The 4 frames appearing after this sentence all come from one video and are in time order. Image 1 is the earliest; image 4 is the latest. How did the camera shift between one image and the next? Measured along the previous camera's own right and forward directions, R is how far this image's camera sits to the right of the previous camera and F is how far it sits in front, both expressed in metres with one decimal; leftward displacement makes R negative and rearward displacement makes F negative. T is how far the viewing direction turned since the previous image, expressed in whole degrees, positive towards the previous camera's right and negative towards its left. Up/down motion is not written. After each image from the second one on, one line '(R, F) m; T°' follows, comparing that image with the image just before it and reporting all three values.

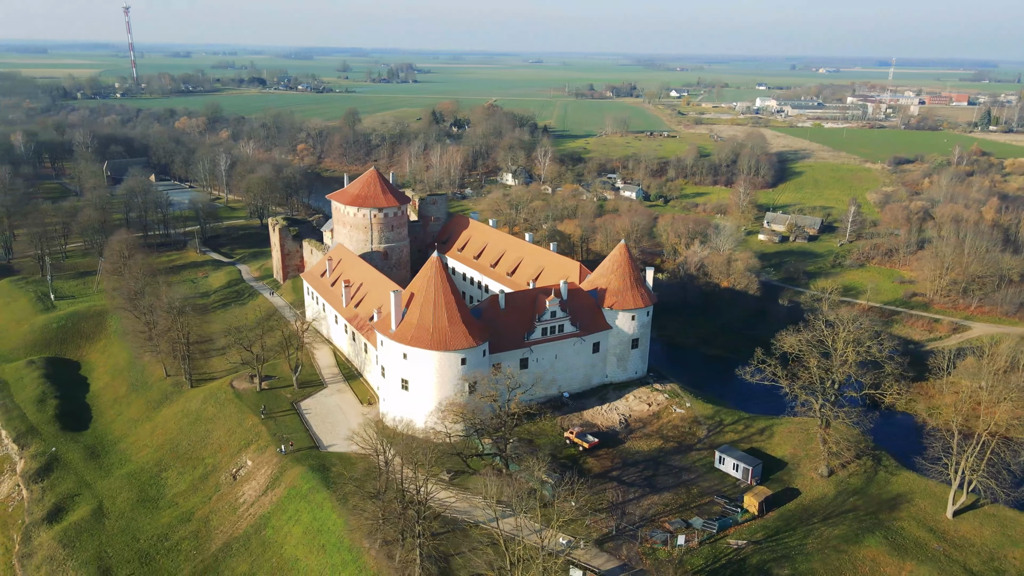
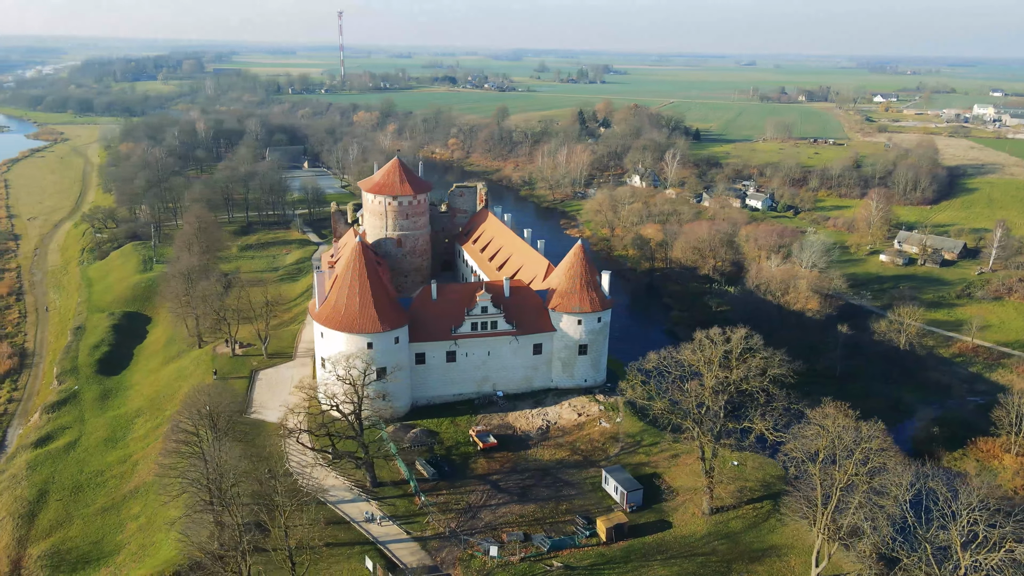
(+12.7, +2.2) m; -15°
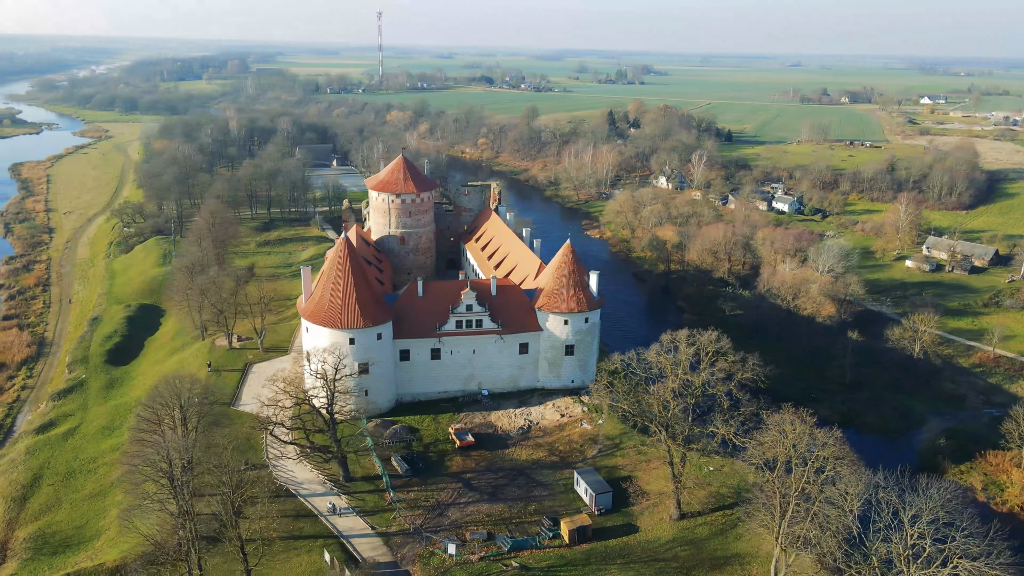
(+2.7, +0.2) m; -3°
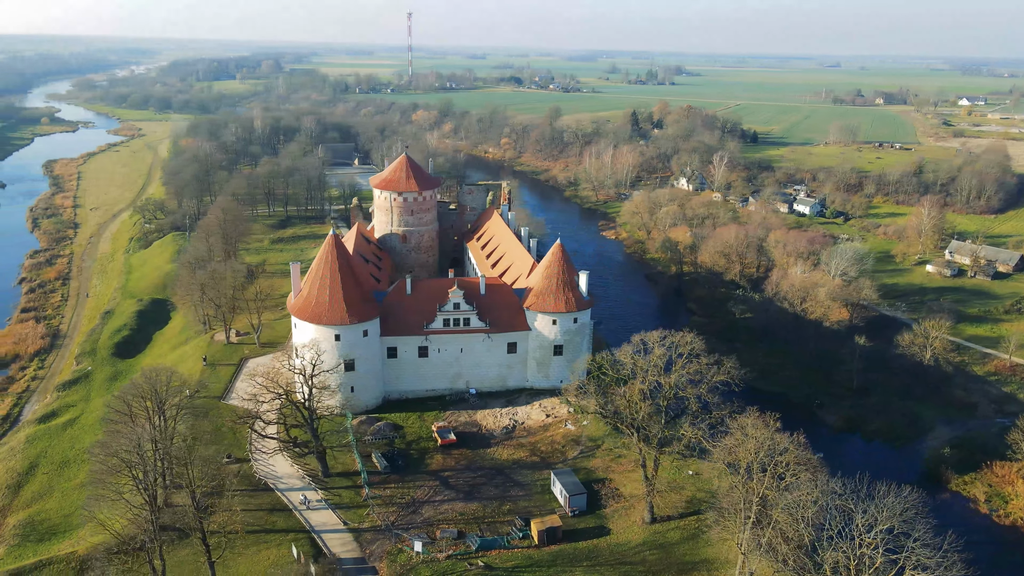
(+2.1, +0.2) m; -2°
